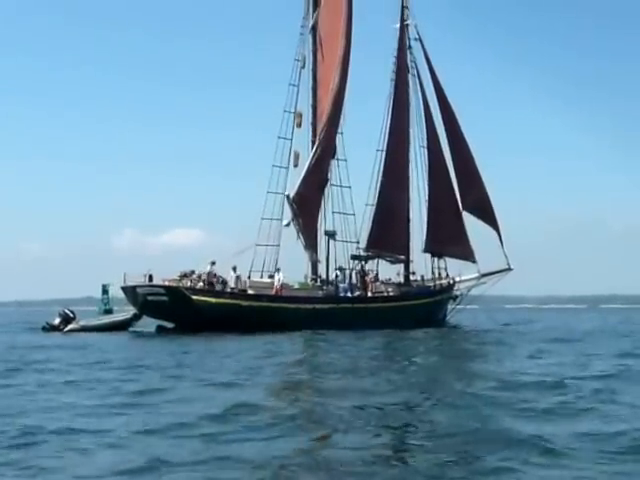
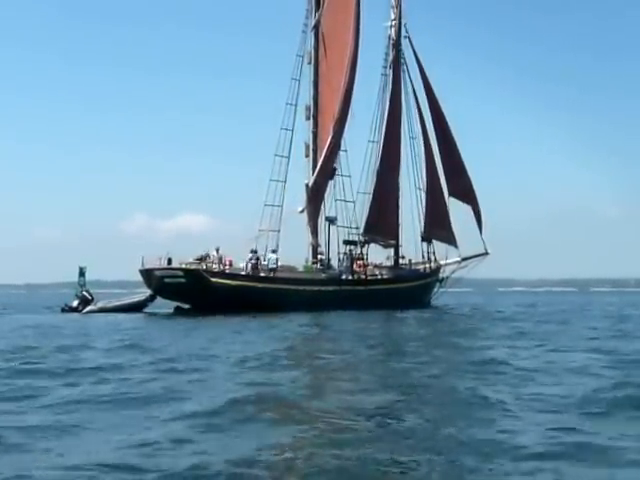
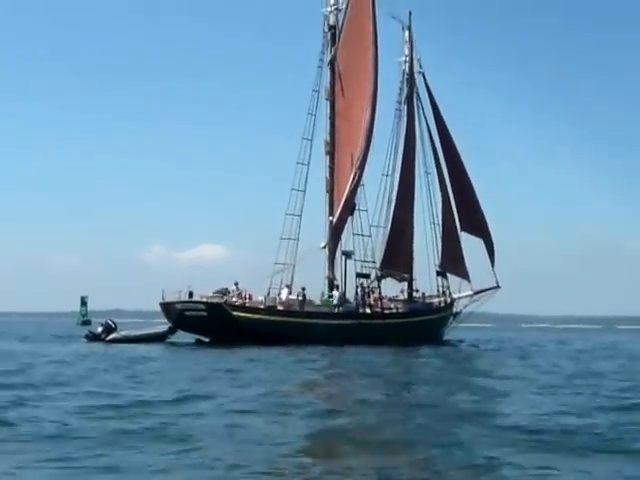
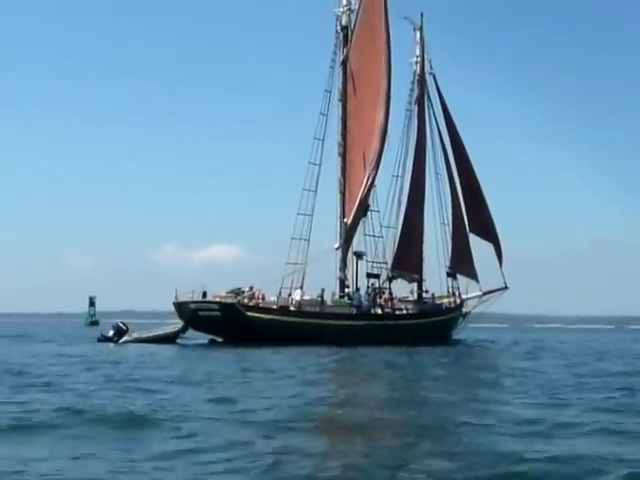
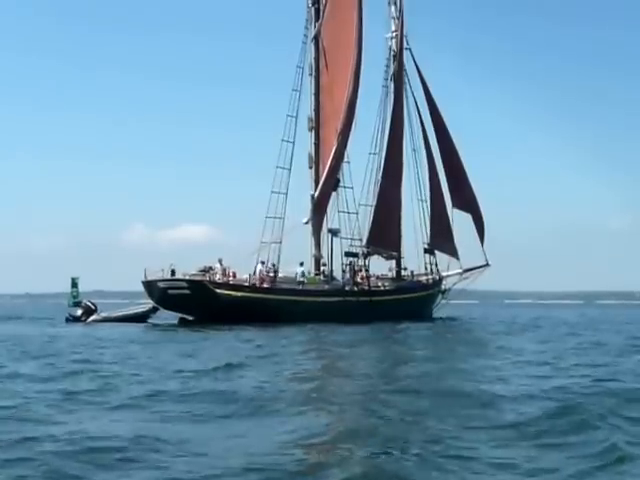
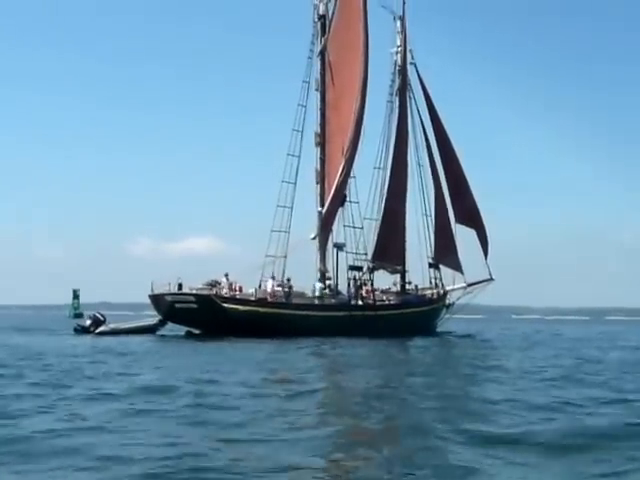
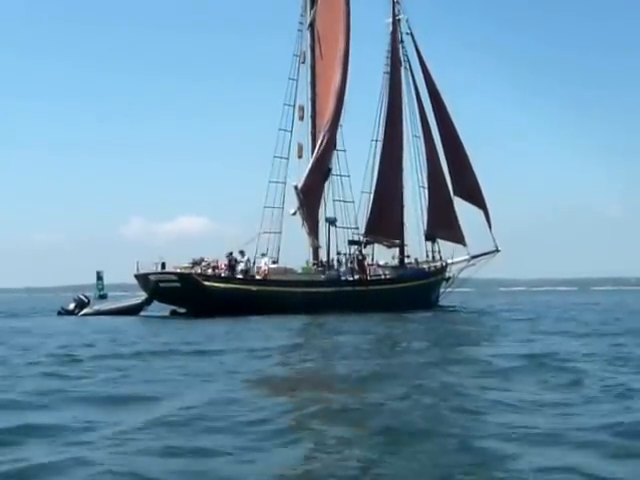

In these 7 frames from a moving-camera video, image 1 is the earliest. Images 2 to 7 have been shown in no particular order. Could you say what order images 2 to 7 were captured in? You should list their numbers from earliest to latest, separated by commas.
7, 2, 5, 6, 3, 4
